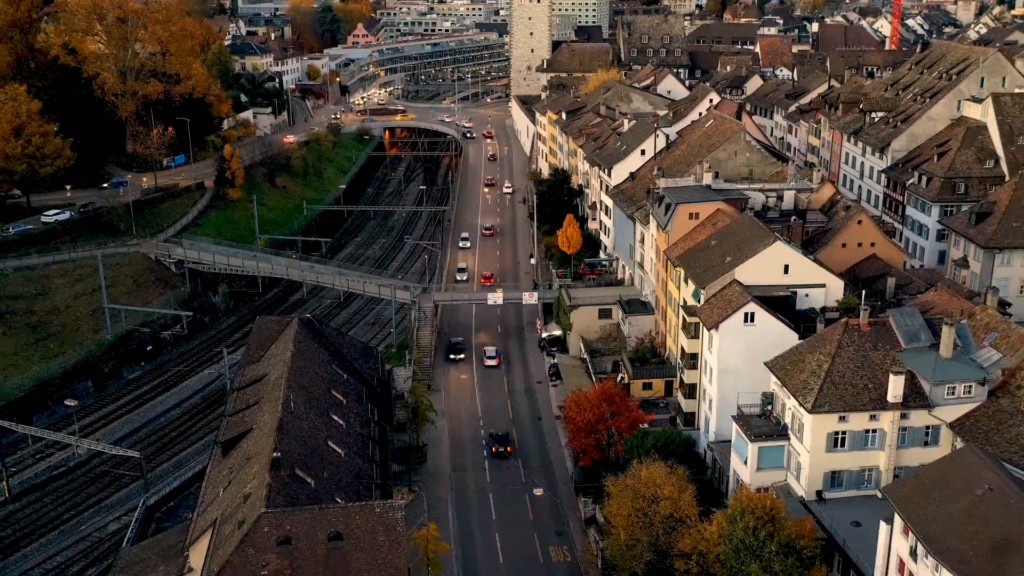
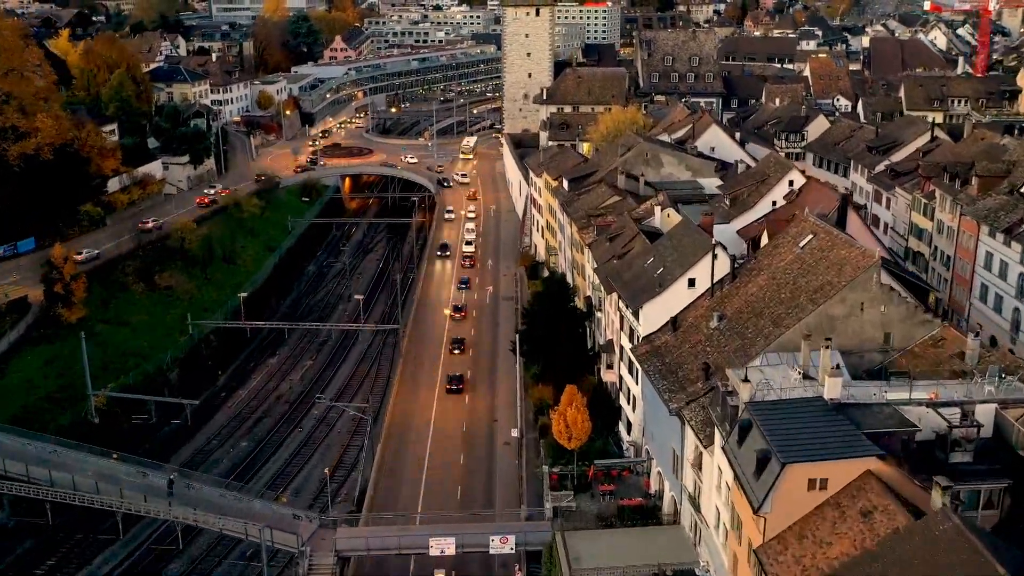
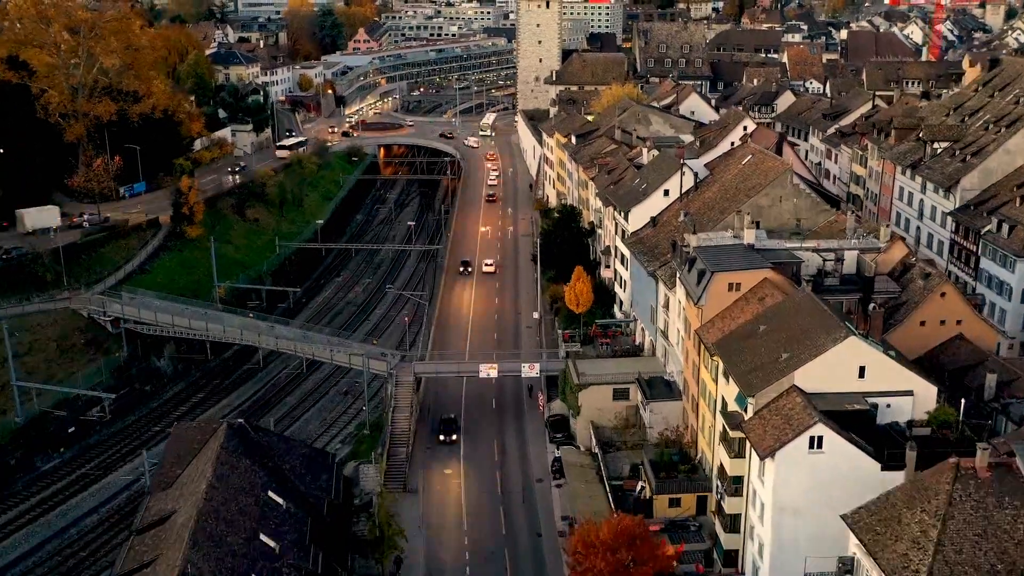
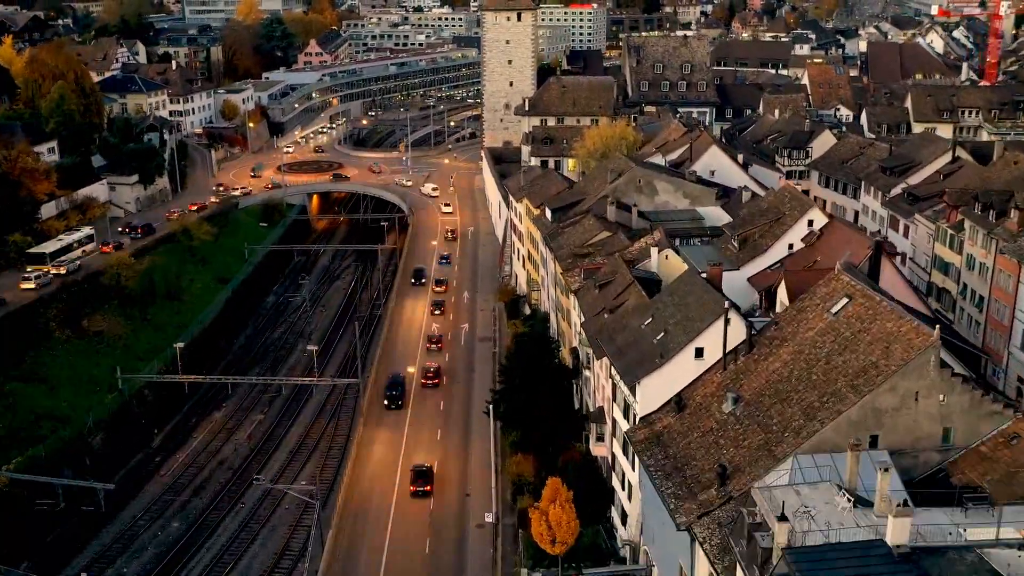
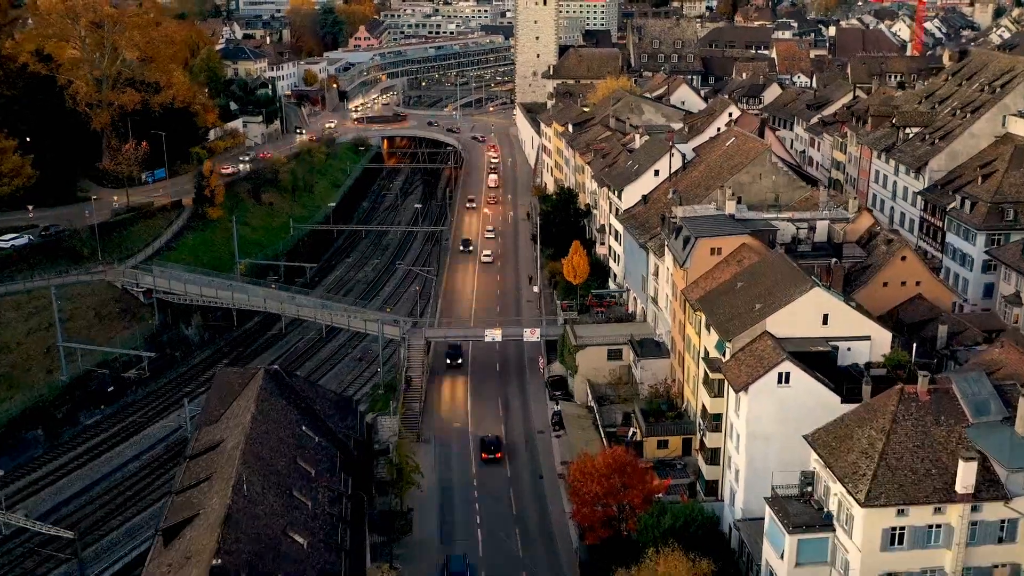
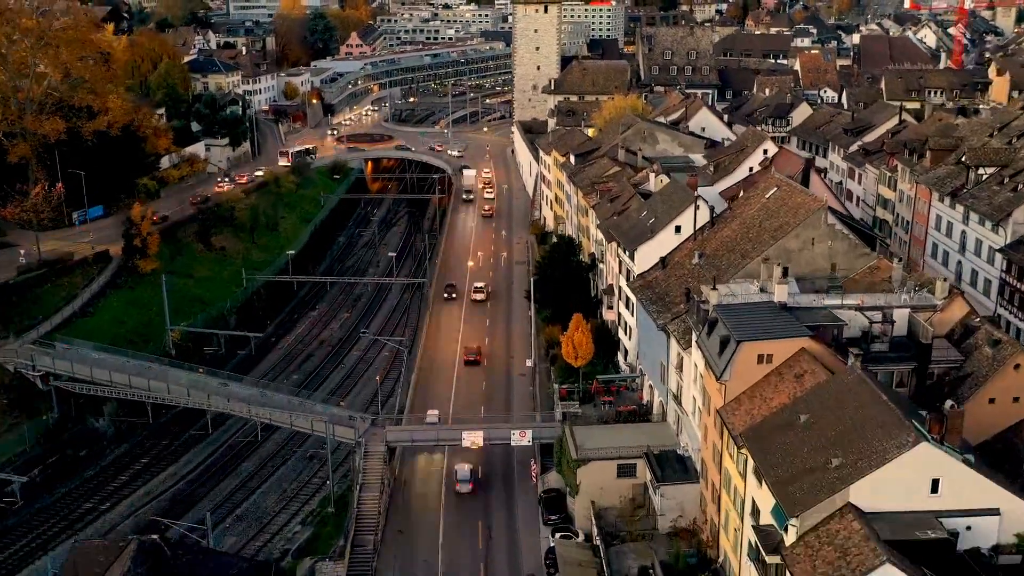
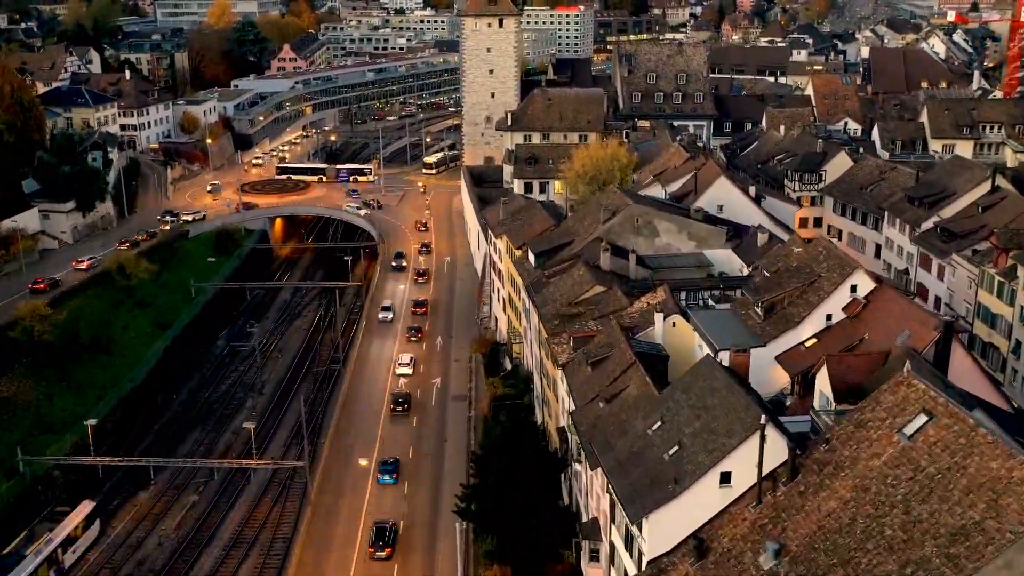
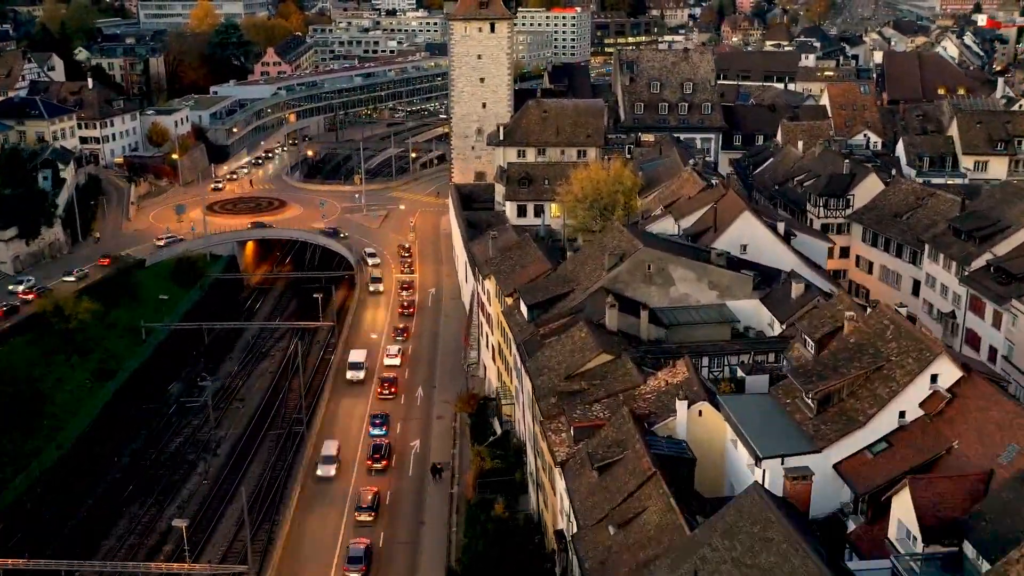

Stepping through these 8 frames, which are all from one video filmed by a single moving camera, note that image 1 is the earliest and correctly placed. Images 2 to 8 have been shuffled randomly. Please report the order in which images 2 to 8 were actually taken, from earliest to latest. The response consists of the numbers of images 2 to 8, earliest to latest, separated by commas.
5, 3, 6, 2, 4, 7, 8
